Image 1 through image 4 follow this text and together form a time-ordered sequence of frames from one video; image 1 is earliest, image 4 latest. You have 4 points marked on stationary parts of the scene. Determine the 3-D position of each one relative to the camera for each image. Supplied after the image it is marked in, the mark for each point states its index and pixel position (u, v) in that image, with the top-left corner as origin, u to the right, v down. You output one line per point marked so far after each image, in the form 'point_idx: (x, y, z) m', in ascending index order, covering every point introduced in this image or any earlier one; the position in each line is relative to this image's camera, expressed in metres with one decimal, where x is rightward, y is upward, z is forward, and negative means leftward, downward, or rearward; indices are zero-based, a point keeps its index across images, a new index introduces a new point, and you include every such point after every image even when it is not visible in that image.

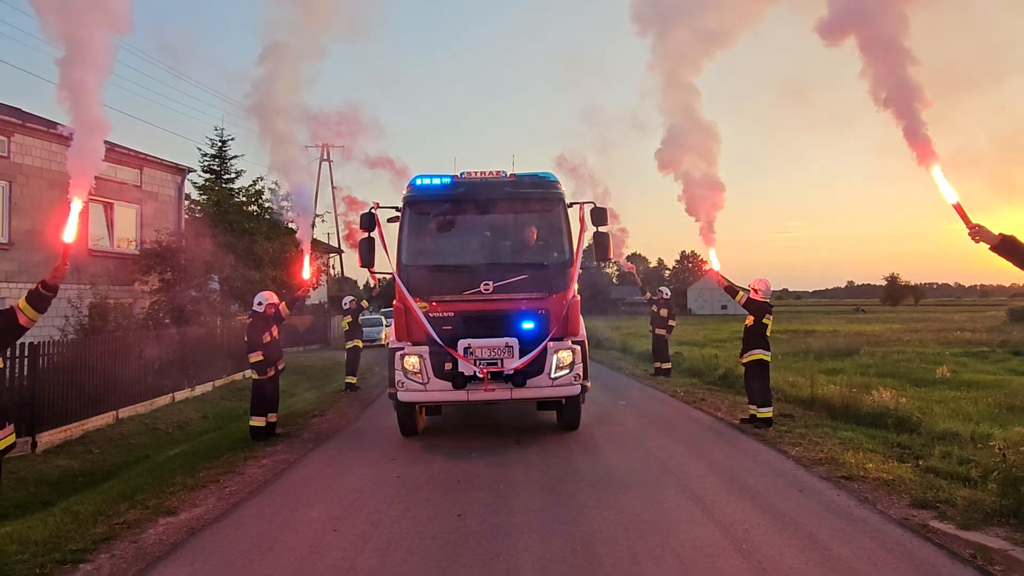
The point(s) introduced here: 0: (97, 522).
0: (-3.3, -1.9, +5.9) m
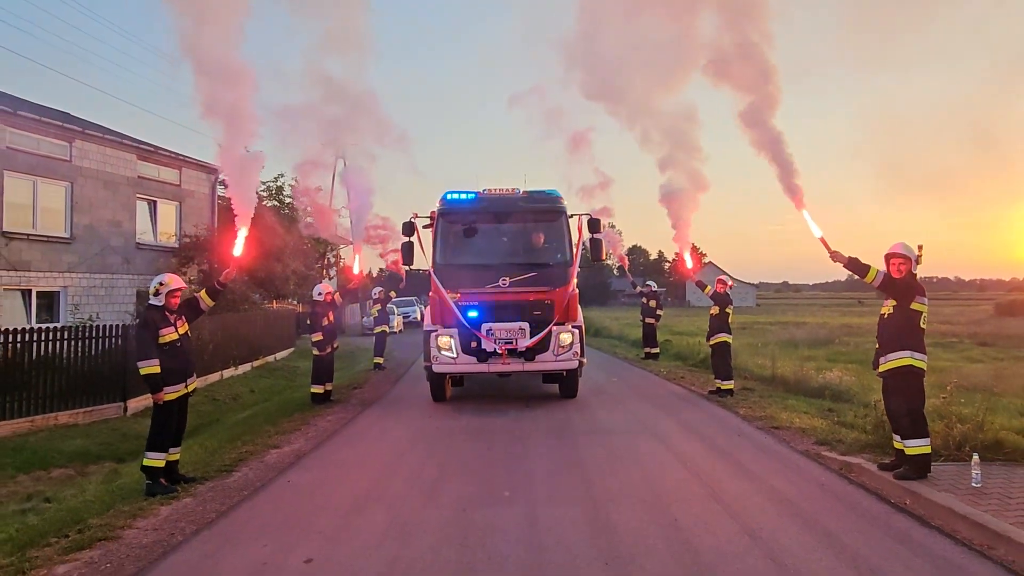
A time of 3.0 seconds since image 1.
0: (-3.1, -1.8, +8.1) m
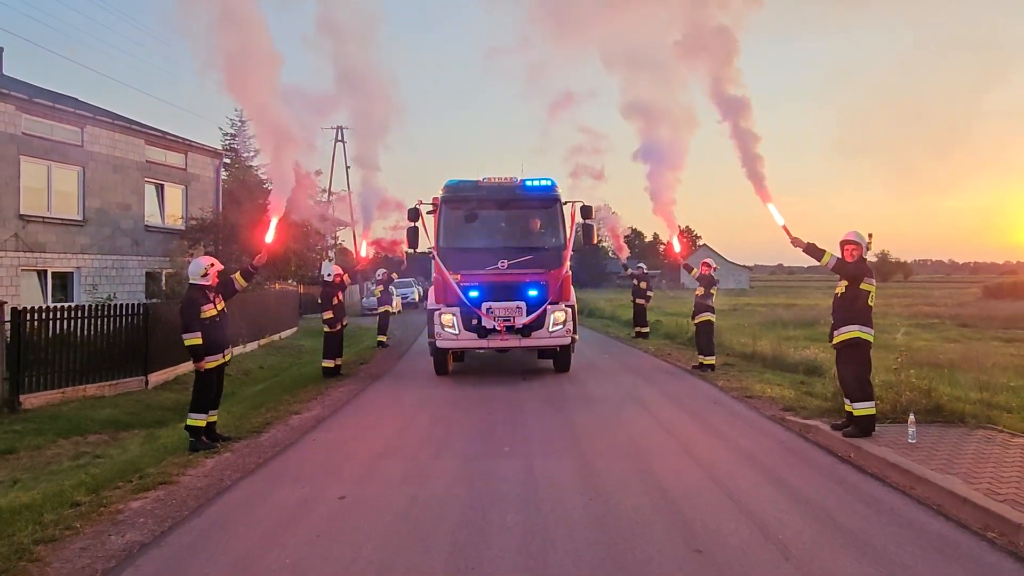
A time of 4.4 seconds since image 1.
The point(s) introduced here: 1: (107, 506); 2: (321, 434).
0: (-3.2, -1.6, +9.0) m
1: (-2.9, -1.6, +5.4) m
2: (-2.0, -1.6, +7.8) m
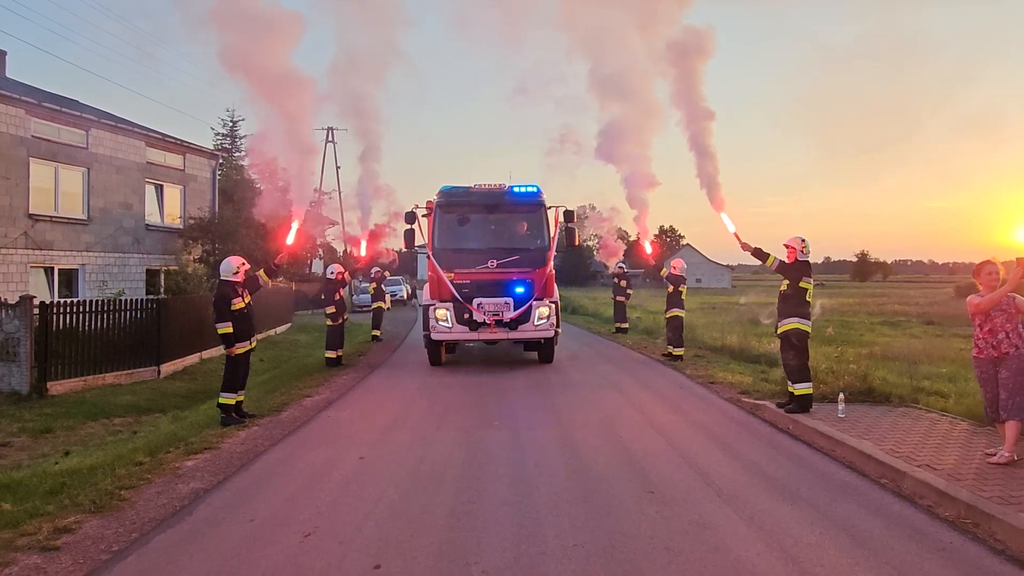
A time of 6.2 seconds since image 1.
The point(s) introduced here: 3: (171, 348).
0: (-3.3, -1.5, +10.1) m
1: (-3.0, -1.5, +6.4) m
2: (-2.2, -1.5, +8.9) m
3: (-7.3, -1.3, +15.7) m
